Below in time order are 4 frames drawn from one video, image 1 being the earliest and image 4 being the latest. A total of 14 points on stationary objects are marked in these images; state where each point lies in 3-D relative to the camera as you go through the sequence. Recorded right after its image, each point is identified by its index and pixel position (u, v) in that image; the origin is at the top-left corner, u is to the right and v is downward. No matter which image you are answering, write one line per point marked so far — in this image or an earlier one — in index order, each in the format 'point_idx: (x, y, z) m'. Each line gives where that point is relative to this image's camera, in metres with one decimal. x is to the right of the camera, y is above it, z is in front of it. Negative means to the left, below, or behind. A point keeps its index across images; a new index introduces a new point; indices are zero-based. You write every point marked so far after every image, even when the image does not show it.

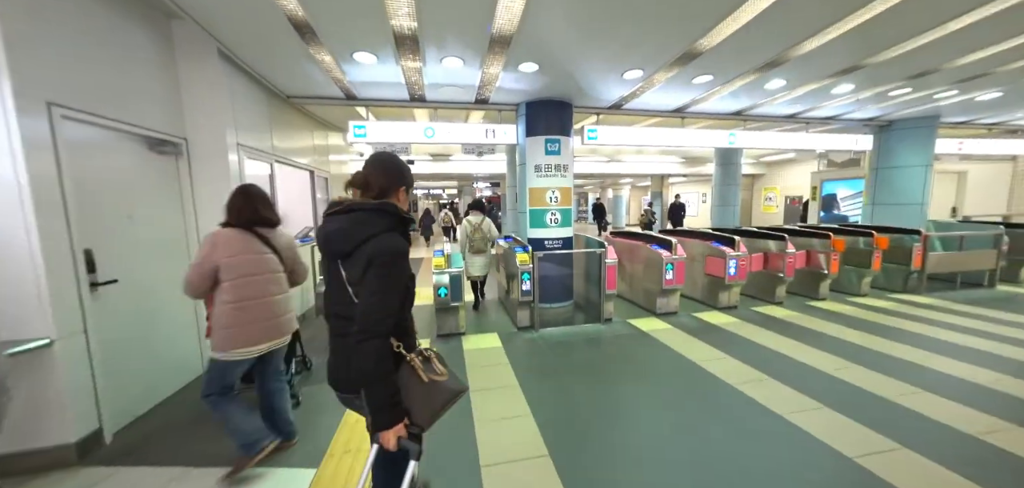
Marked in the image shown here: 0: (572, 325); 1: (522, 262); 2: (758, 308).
0: (+0.9, -1.2, +4.7) m
1: (+0.1, -0.3, +4.4) m
2: (+3.9, -1.0, +5.2) m
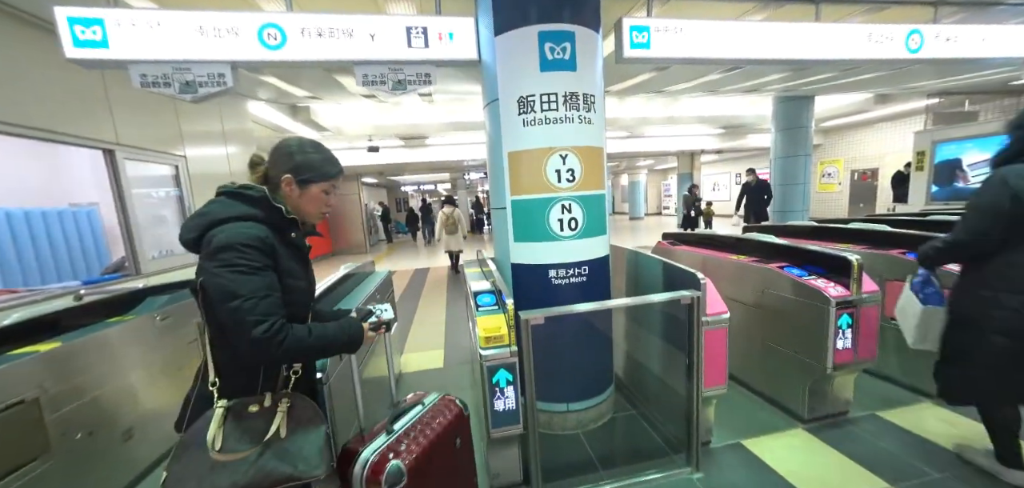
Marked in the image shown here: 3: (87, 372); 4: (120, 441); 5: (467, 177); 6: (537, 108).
0: (+0.7, -1.4, +2.0) m
1: (-0.1, -0.5, +1.7) m
2: (+3.7, -1.1, +2.4) m
3: (-2.5, -0.8, +1.9) m
4: (-2.5, -1.3, +2.1) m
5: (-2.4, +3.7, +18.2) m
6: (+0.2, +0.9, +2.1) m
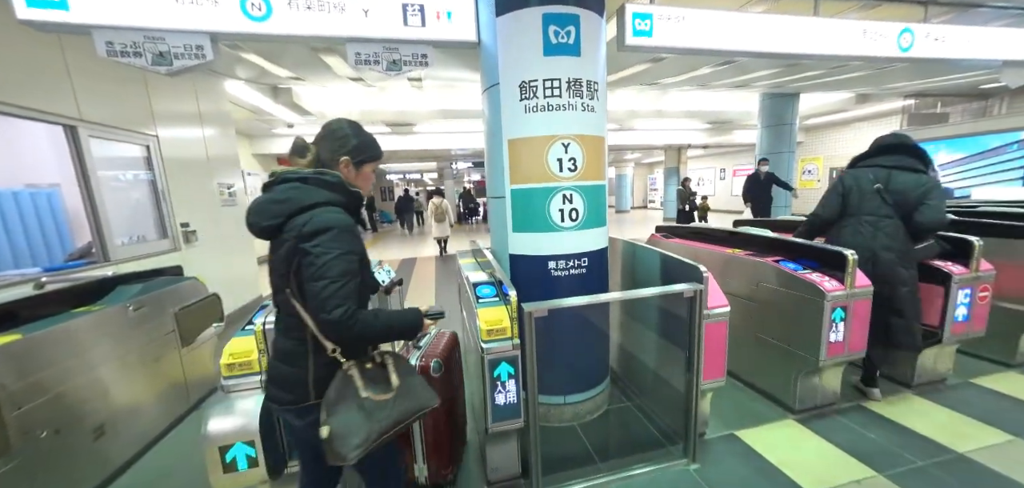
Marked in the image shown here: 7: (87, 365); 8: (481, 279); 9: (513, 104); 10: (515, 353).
0: (+0.7, -1.3, +2.0) m
1: (-0.1, -0.4, +1.7) m
2: (+3.7, -1.0, +2.5) m
3: (-2.5, -0.7, +1.8) m
4: (-2.5, -1.2, +2.0) m
5: (-3.1, +4.2, +18.0) m
6: (+0.2, +0.9, +2.1) m
7: (-2.6, -0.7, +2.0) m
8: (-0.2, -0.2, +2.0) m
9: (0.0, +0.9, +2.1) m
10: (0.0, -0.5, +1.7) m
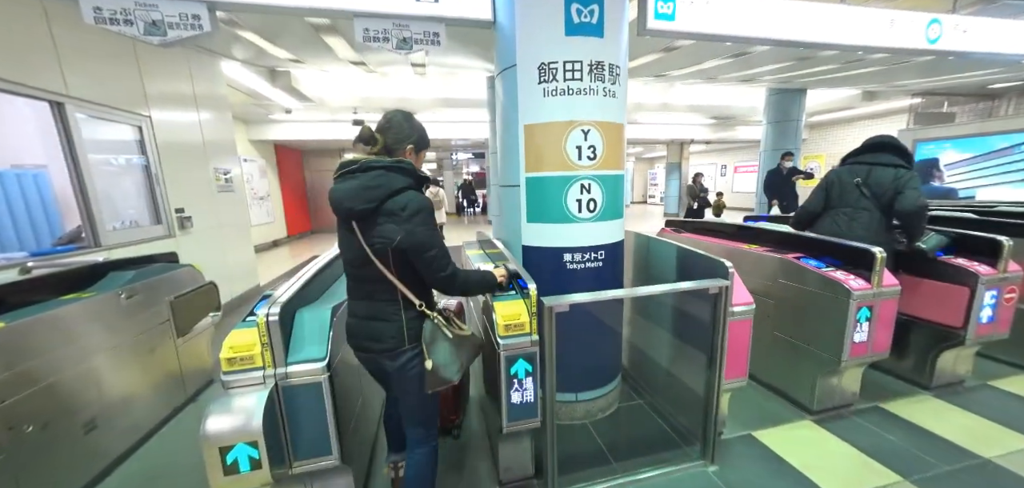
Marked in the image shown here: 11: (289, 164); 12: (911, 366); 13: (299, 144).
0: (+0.7, -1.3, +2.0) m
1: (0.0, -0.4, +1.6) m
2: (+3.7, -1.0, +2.5) m
3: (-2.4, -0.6, +1.7) m
4: (-2.5, -1.1, +1.9) m
5: (-3.1, +4.6, +17.8) m
6: (+0.3, +1.0, +1.9) m
7: (-2.5, -0.6, +1.9) m
8: (-0.1, -0.2, +1.9) m
9: (+0.1, +1.0, +2.0) m
10: (+0.1, -0.5, +1.6) m
11: (-7.4, +2.7, +11.0) m
12: (+3.1, -0.9, +2.6) m
13: (-6.6, +3.1, +10.4) m
